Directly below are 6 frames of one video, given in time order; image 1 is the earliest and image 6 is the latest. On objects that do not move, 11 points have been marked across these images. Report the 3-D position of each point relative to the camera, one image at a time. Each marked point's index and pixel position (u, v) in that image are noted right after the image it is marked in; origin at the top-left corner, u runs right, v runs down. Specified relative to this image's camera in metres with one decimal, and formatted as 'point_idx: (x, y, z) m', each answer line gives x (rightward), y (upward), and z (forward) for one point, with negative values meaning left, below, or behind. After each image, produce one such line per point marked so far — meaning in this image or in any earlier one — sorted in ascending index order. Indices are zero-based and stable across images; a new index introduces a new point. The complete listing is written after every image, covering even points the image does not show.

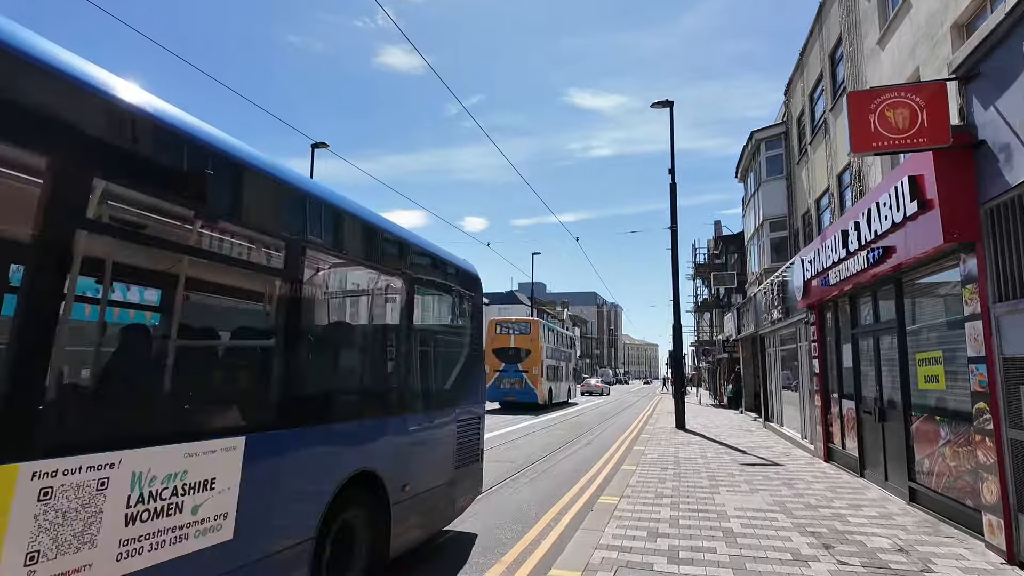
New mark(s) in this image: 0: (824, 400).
0: (+5.8, -2.1, +11.0) m
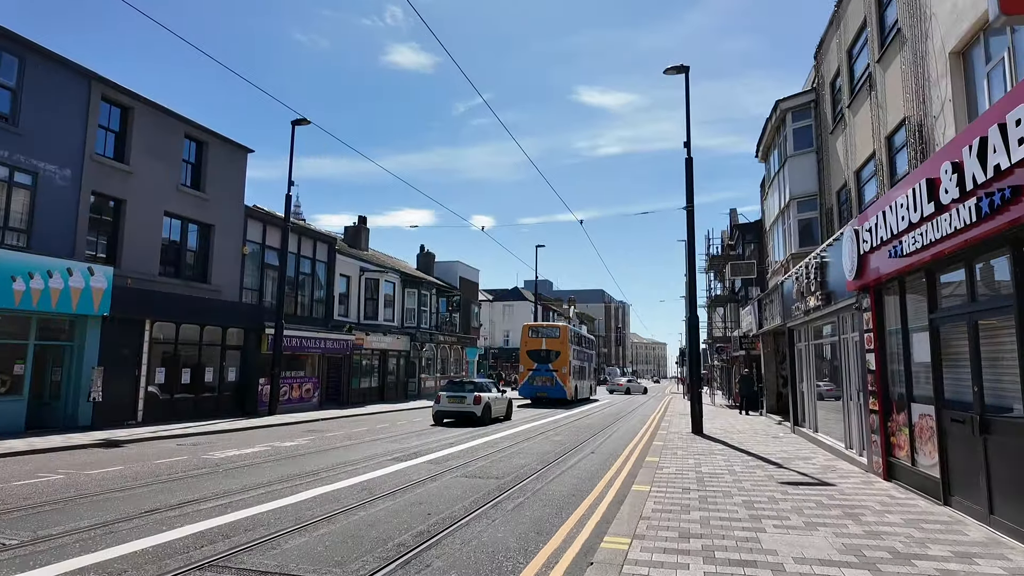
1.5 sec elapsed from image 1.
0: (+5.5, -1.7, +8.9) m
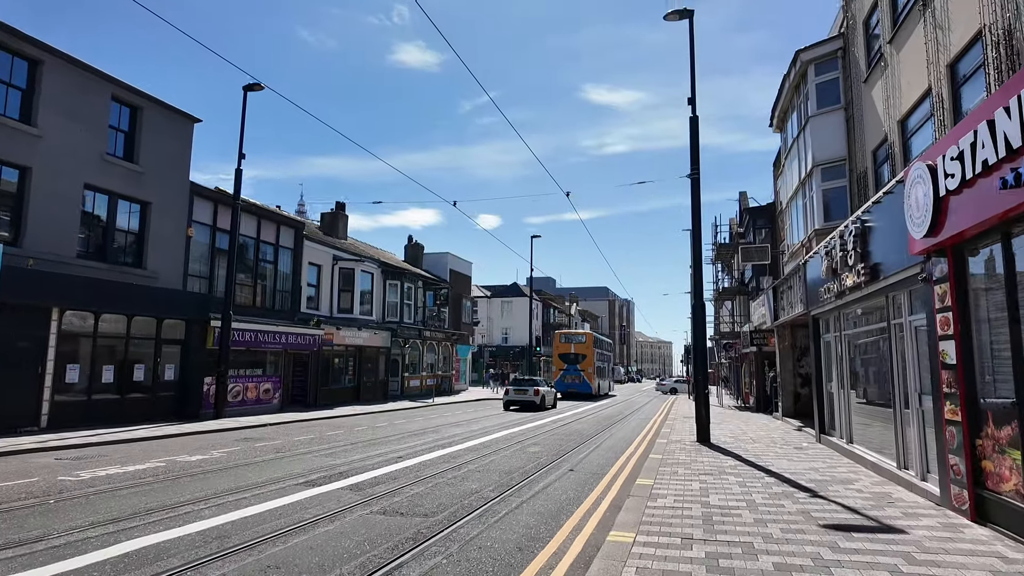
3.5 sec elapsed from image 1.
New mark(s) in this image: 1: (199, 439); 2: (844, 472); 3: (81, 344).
0: (+4.8, -1.3, +6.2) m
1: (-7.1, -3.4, +13.5) m
2: (+5.3, -2.9, +9.4) m
3: (-11.1, -1.5, +15.5) m
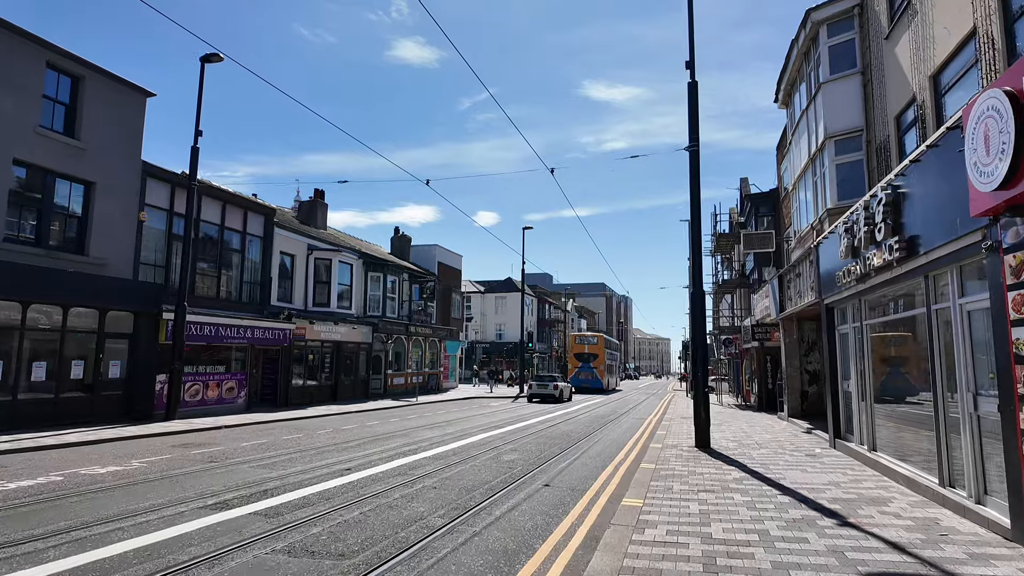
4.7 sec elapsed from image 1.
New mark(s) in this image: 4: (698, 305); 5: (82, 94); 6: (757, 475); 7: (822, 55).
0: (+4.3, -1.0, +4.6) m
1: (-7.6, -3.1, +11.9) m
2: (+4.7, -2.6, +7.8) m
3: (-11.7, -1.2, +13.8) m
4: (+4.0, -0.3, +12.9) m
5: (-11.6, +5.3, +16.1) m
6: (+3.7, -2.8, +9.0) m
7: (+7.3, +5.5, +14.1) m
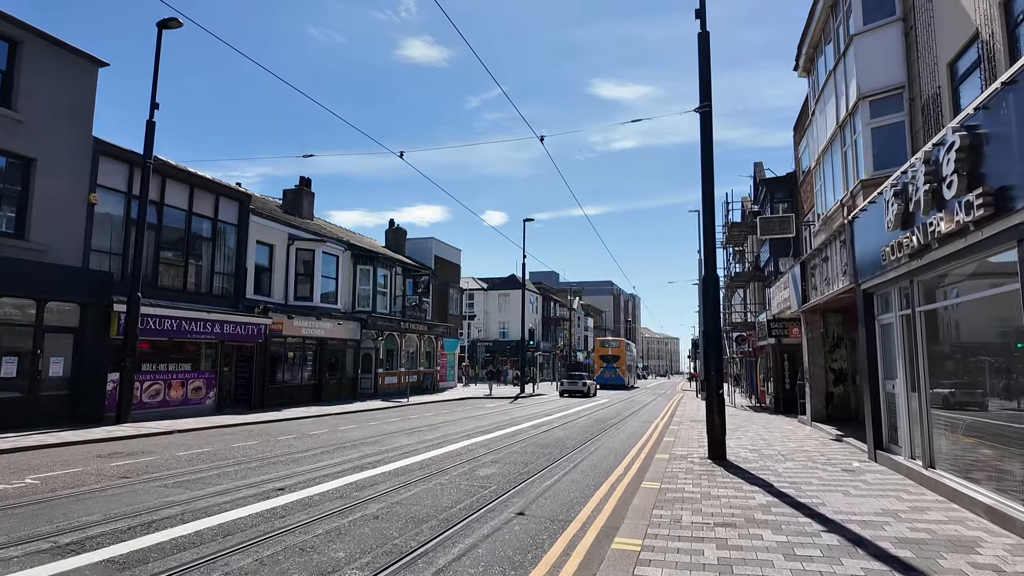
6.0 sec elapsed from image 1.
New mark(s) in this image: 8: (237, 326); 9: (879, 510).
0: (+3.8, -0.8, +2.7) m
1: (-7.9, -2.8, +10.2) m
2: (+4.3, -2.3, +6.0) m
3: (-12.0, -0.9, +12.2) m
4: (+3.7, 0.0, +11.0) m
5: (-11.9, +5.5, +14.5) m
6: (+3.3, -2.5, +7.1) m
7: (+7.0, +5.8, +12.2) m
8: (-9.0, -1.2, +19.4) m
9: (+4.1, -2.5, +6.6) m
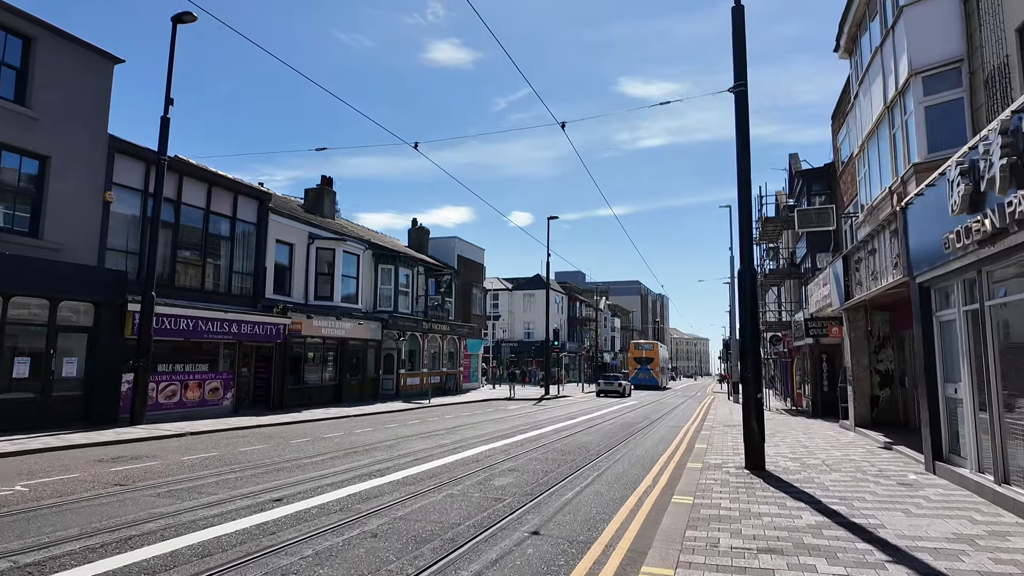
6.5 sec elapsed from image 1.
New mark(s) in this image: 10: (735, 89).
0: (+3.8, -0.6, +1.9) m
1: (-7.6, -2.8, +9.8) m
2: (+4.4, -2.2, +5.1) m
3: (-11.6, -0.9, +12.0) m
4: (+4.0, 0.0, +10.2) m
5: (-11.5, +5.6, +14.3) m
6: (+3.5, -2.4, +6.3) m
7: (+7.4, +5.9, +11.2) m
8: (-8.3, -1.2, +19.1) m
9: (+4.2, -2.4, +5.7) m
10: (+3.9, +3.5, +10.4) m
